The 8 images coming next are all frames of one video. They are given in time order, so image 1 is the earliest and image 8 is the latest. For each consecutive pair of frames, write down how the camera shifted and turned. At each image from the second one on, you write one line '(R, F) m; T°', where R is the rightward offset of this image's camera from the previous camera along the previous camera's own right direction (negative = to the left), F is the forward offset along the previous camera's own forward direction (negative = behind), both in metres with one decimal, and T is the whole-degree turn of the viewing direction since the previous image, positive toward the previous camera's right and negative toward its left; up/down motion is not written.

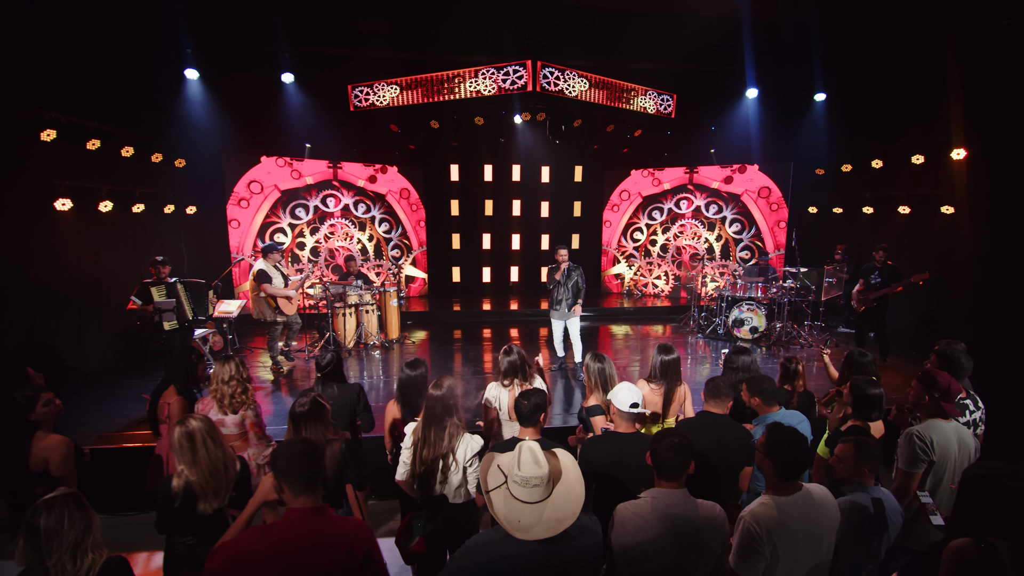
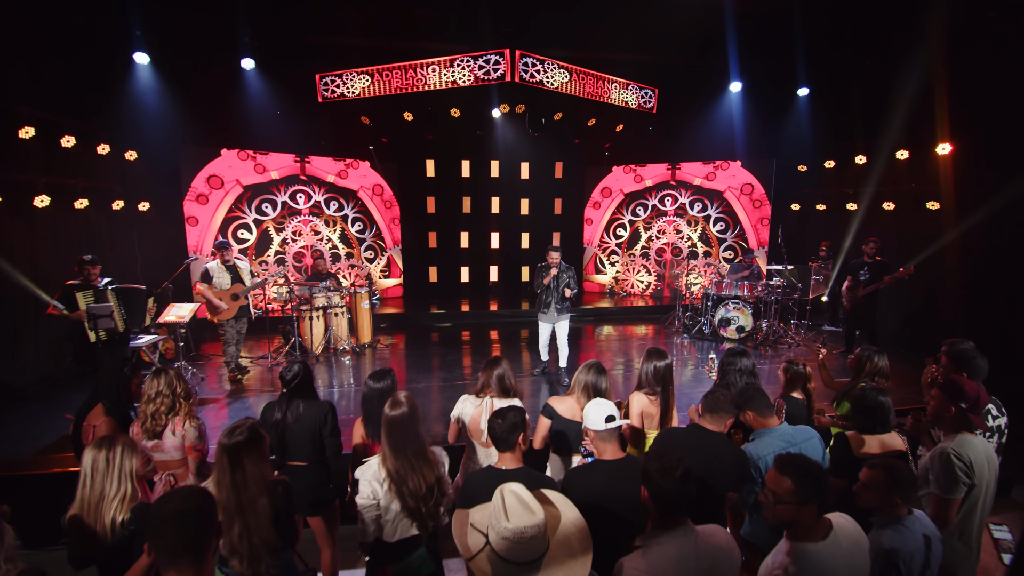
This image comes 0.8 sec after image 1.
(0.0, +0.4) m; +2°
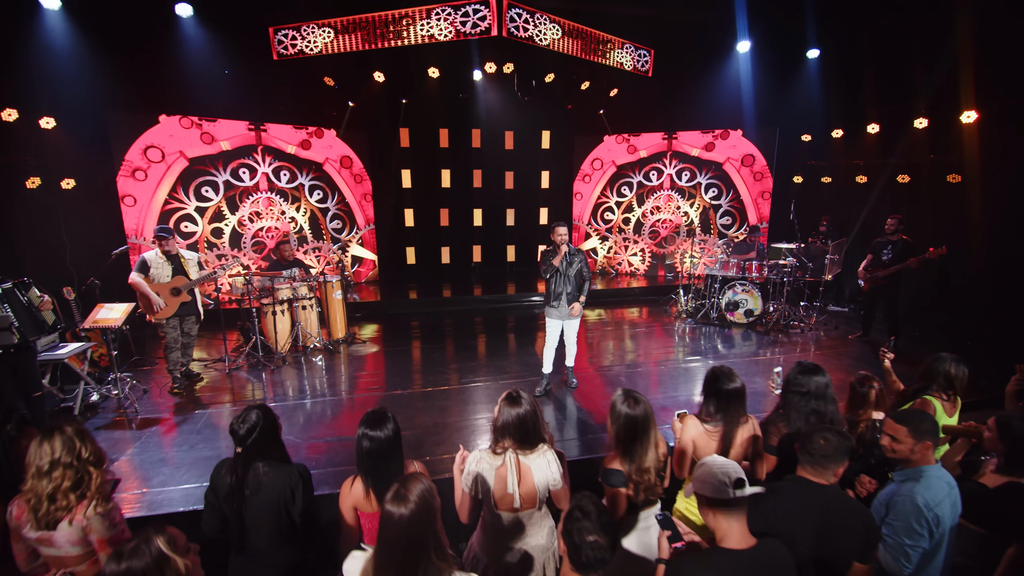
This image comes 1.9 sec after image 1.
(-0.2, +0.7) m; +3°
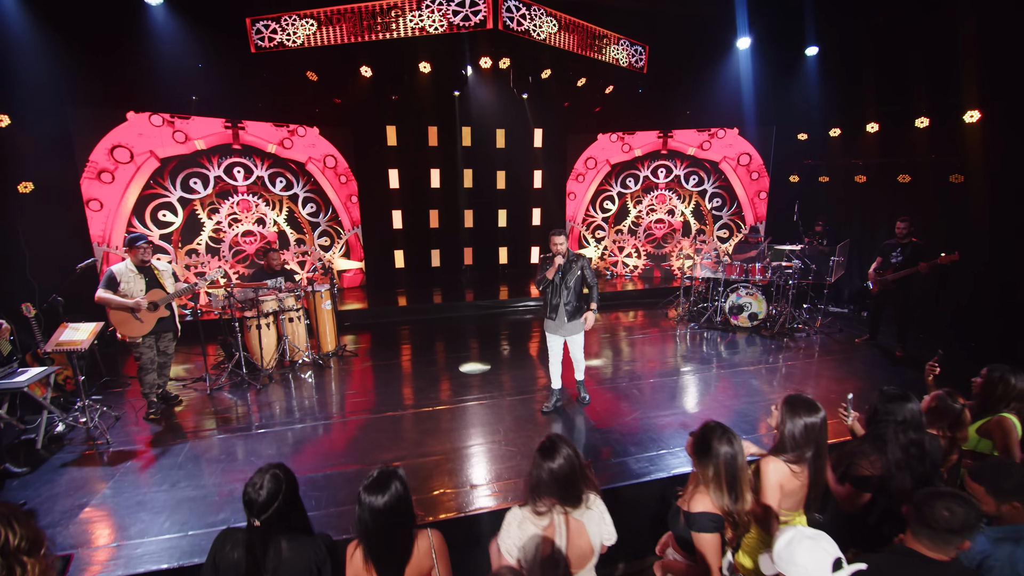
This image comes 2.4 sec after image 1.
(-0.2, +0.3) m; +2°
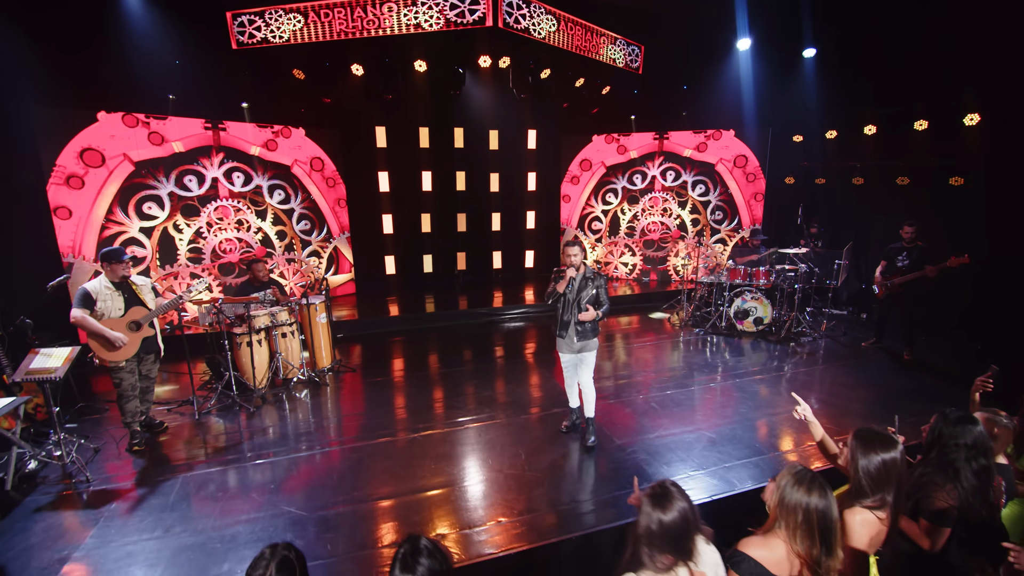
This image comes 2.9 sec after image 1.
(-0.3, +0.2) m; +2°
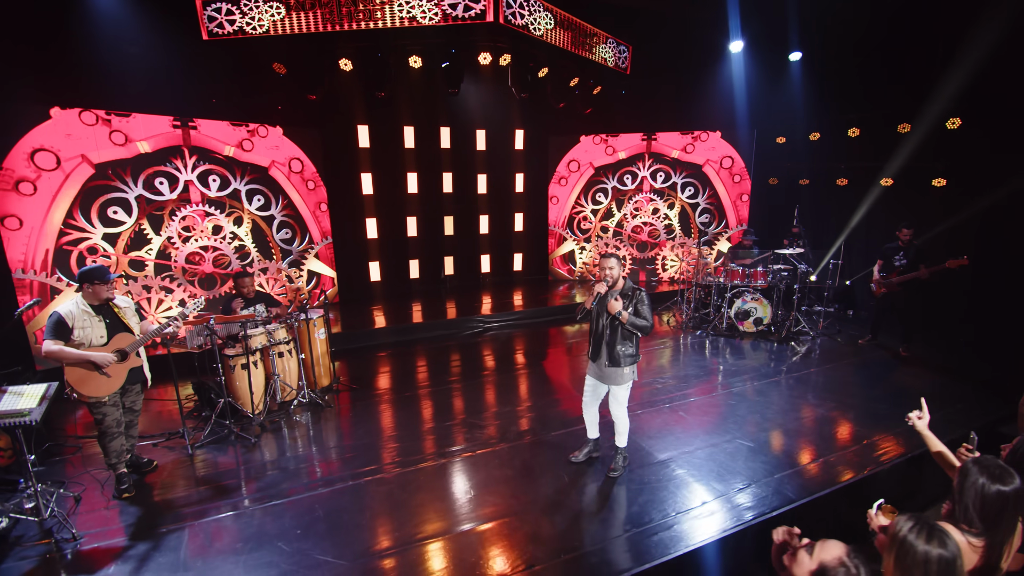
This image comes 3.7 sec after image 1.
(-0.6, +0.2) m; +5°
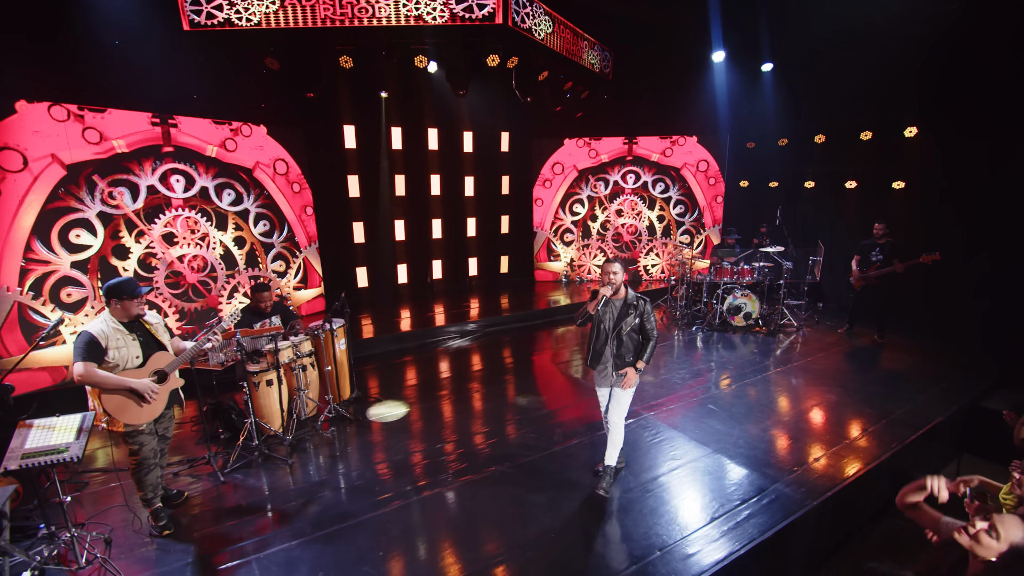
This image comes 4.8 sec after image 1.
(-0.9, +0.1) m; +7°
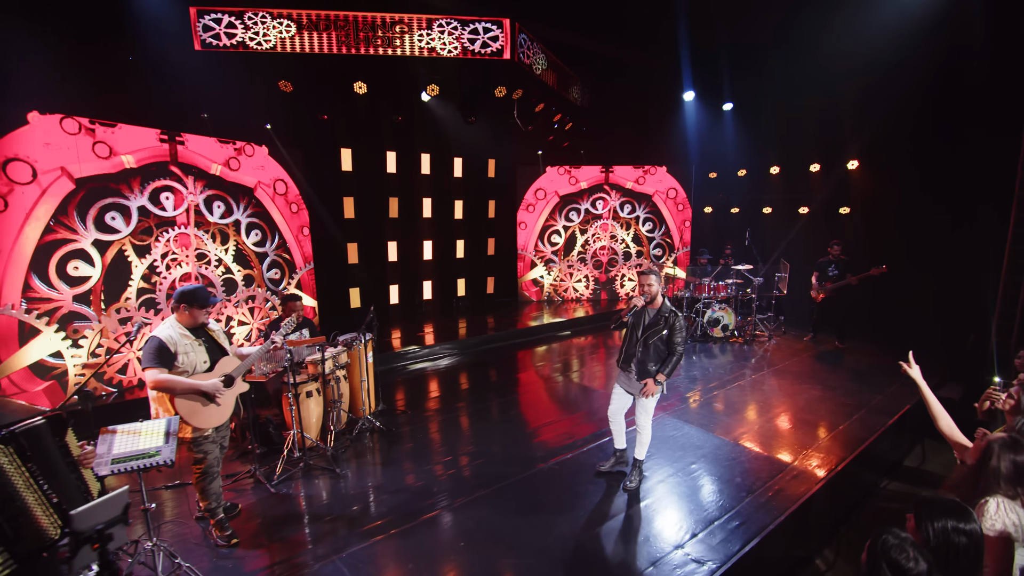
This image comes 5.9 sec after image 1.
(-0.8, -0.2) m; +6°
